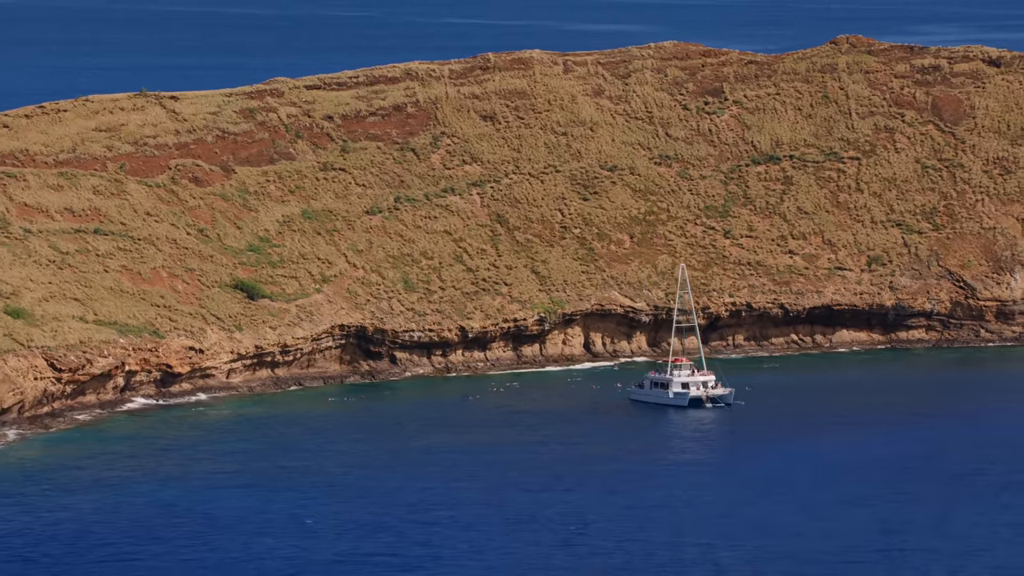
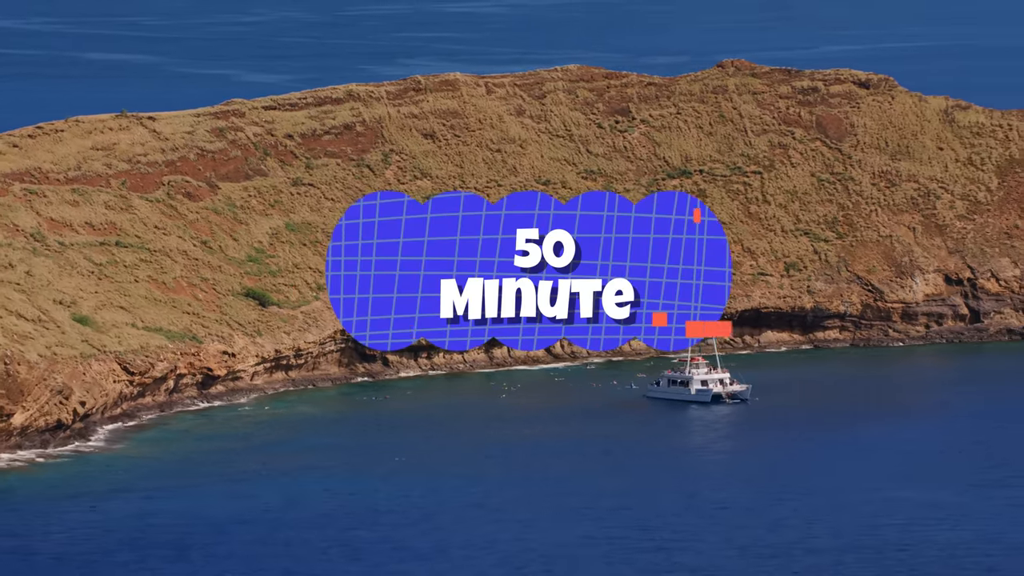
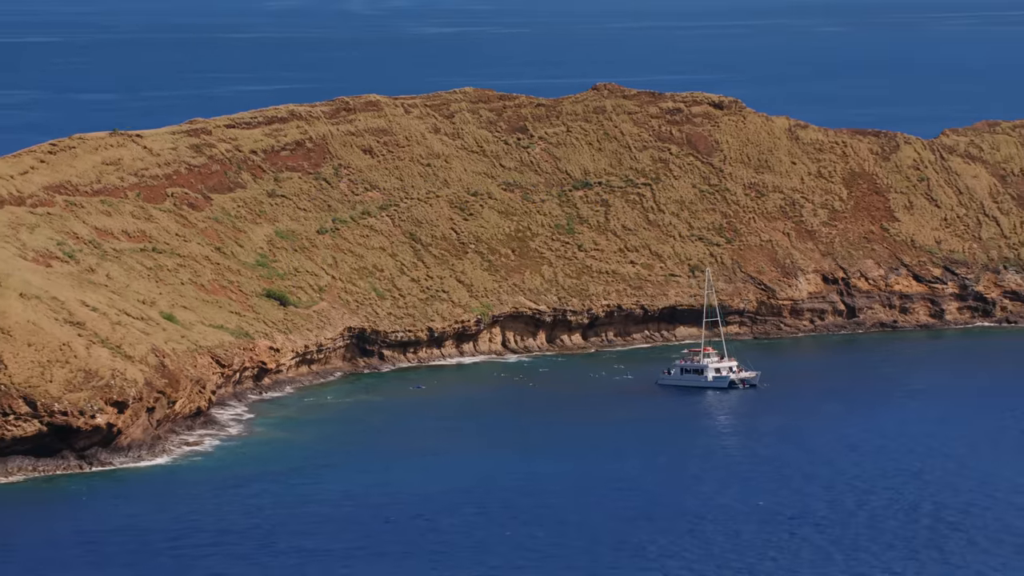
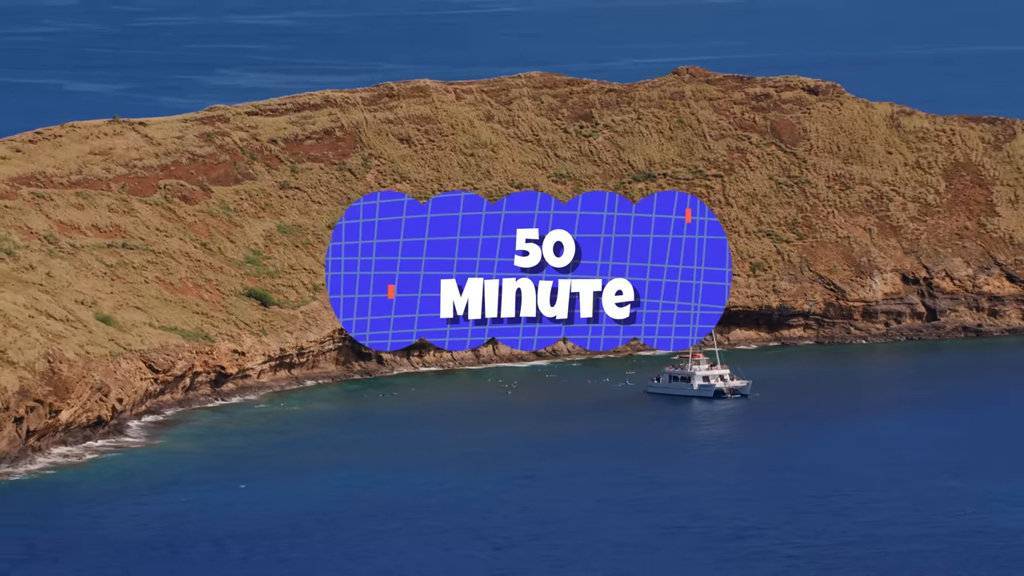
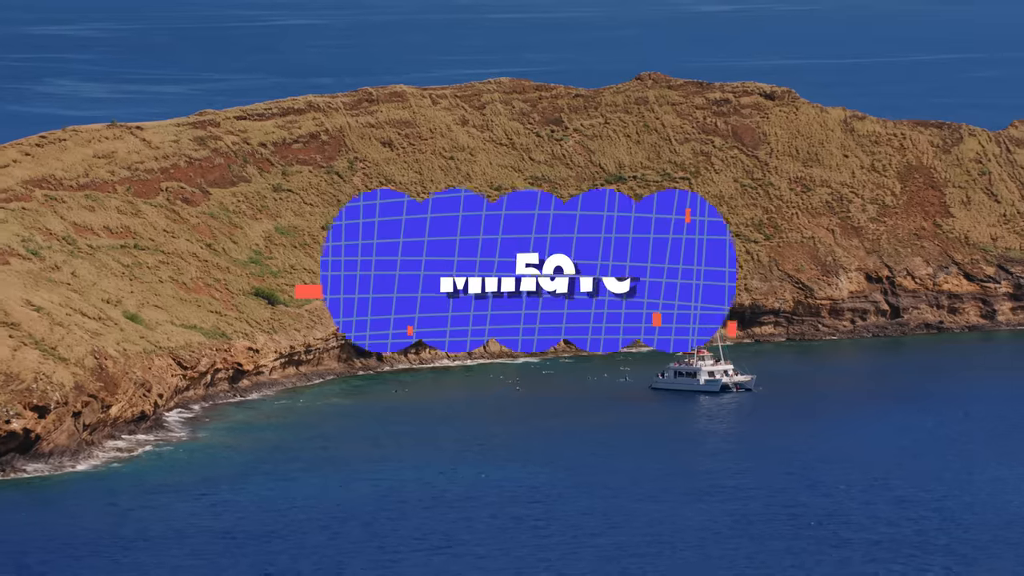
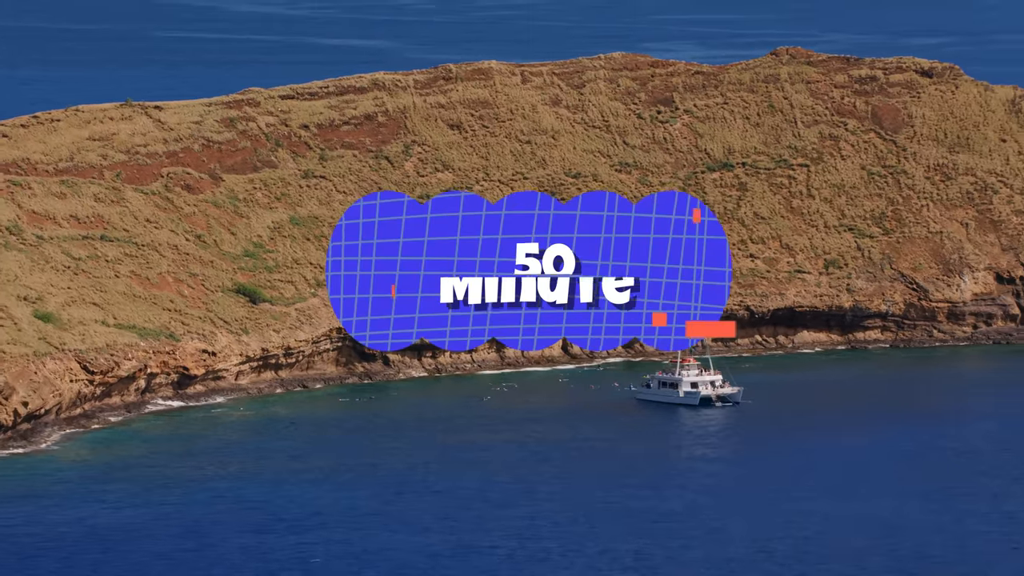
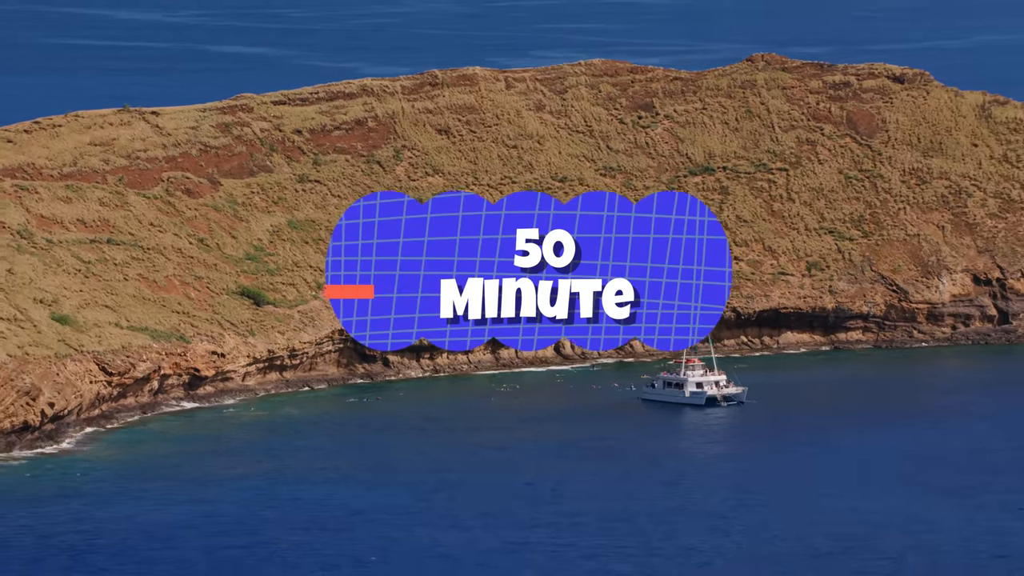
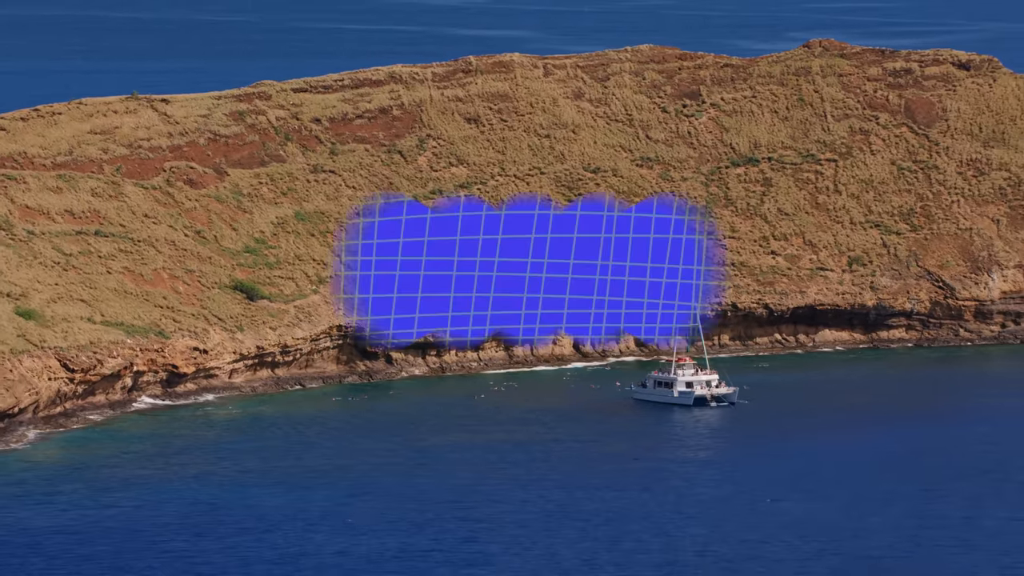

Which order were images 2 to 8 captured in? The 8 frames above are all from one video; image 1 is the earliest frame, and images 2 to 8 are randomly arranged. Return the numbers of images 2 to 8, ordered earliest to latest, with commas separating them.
8, 6, 7, 2, 4, 5, 3
